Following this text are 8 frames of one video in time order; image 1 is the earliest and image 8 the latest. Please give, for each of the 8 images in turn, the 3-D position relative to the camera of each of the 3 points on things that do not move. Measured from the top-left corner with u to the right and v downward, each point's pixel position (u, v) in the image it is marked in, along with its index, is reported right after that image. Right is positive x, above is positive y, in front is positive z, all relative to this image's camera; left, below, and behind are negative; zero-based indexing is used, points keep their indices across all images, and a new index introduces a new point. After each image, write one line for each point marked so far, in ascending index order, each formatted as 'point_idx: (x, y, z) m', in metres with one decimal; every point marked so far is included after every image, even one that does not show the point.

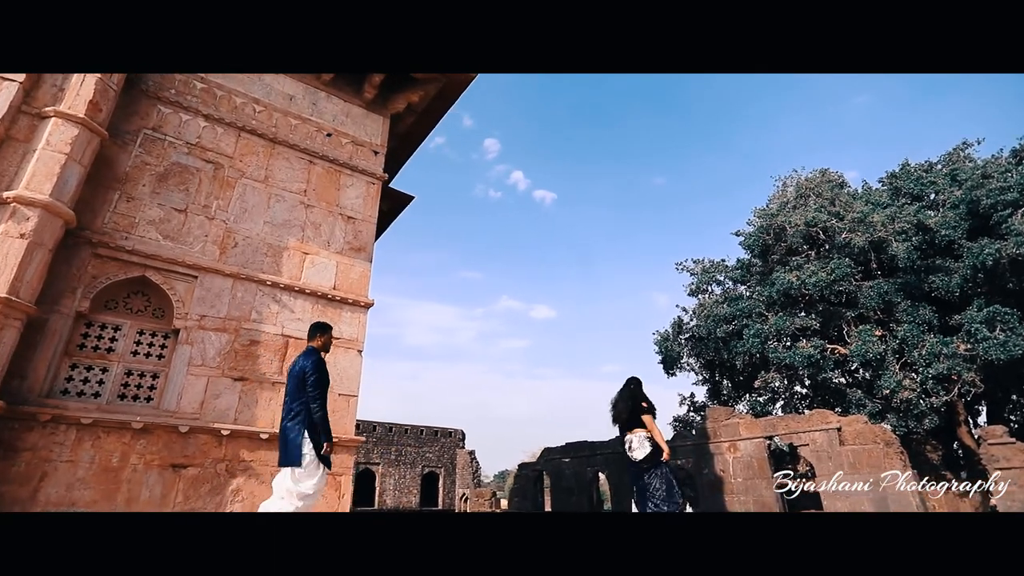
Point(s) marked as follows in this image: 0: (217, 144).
0: (-2.9, +1.4, +4.9) m
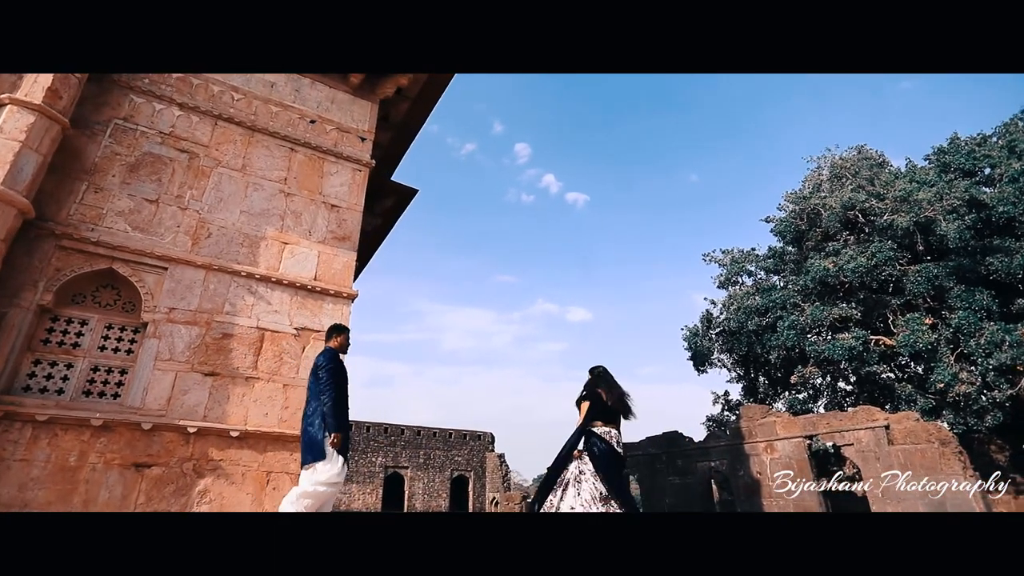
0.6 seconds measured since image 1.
0: (-3.1, +1.5, +4.8) m
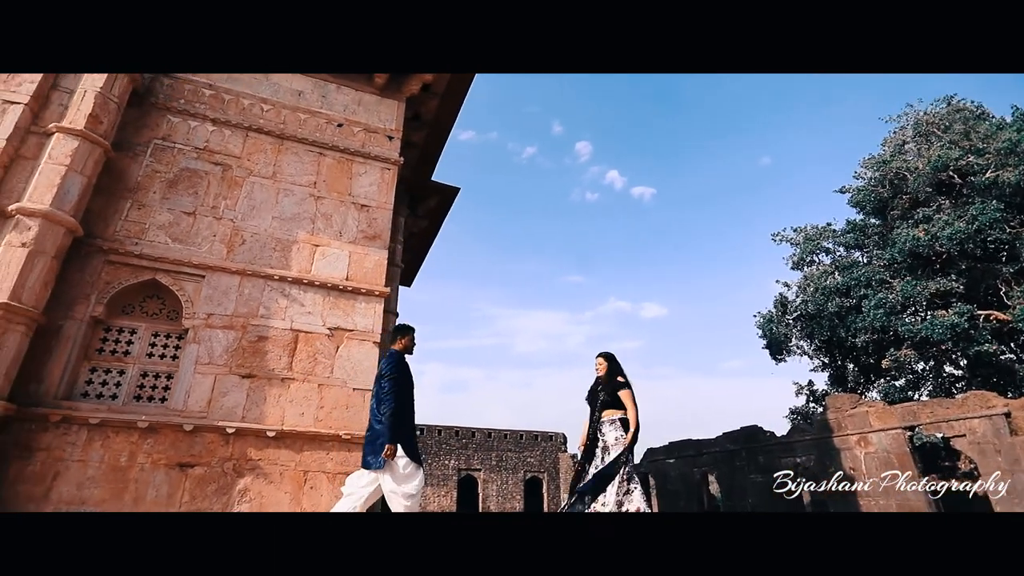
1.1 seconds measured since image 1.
0: (-2.8, +1.4, +4.9) m
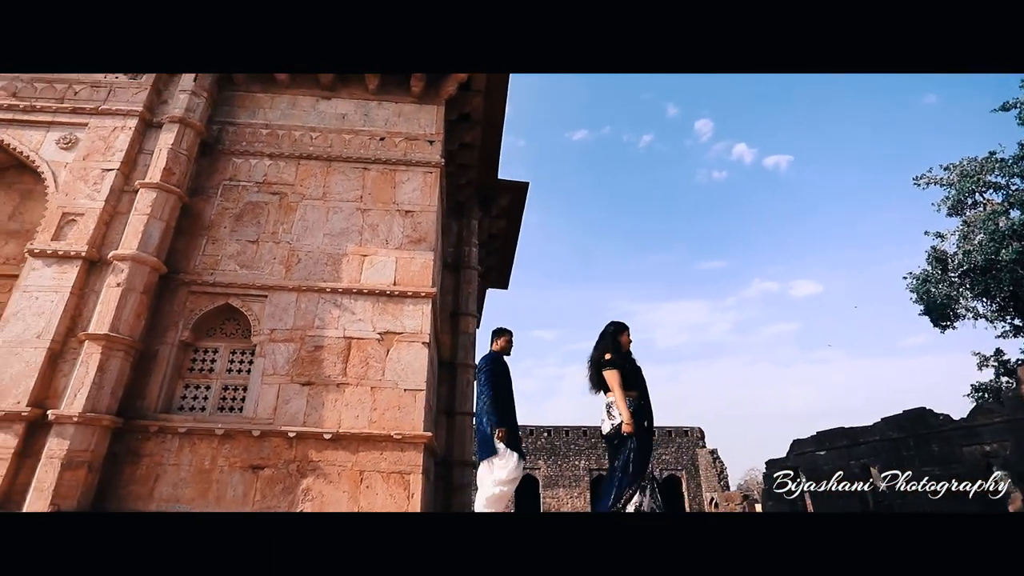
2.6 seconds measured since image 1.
0: (-2.5, +1.2, +5.4) m
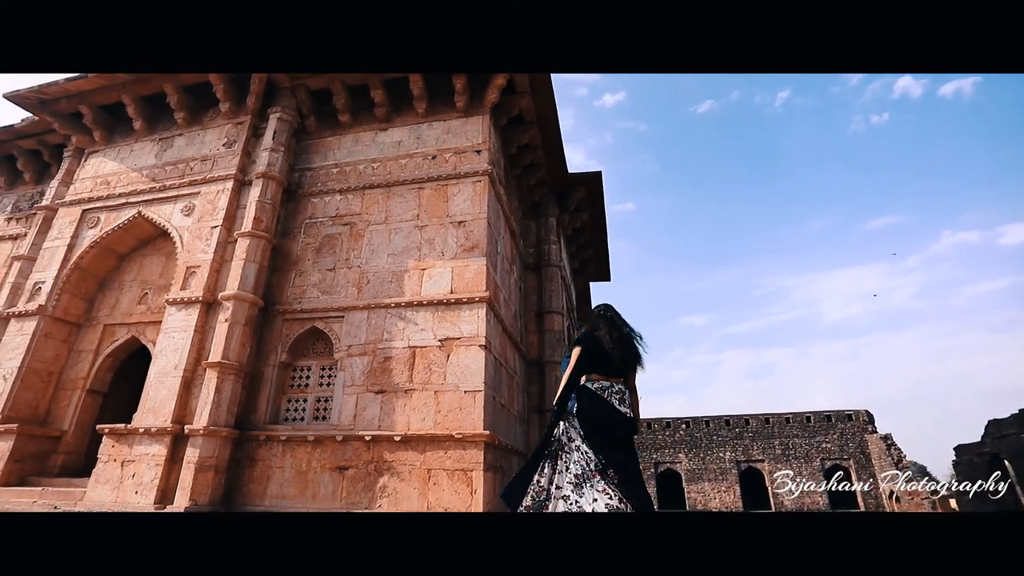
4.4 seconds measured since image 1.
0: (-2.0, +1.0, +6.1) m
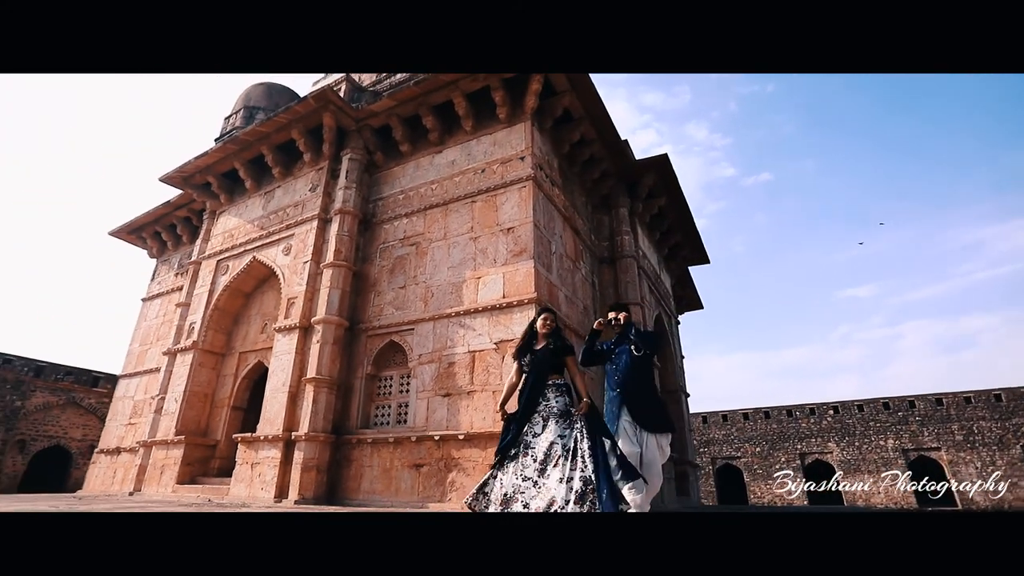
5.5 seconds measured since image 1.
0: (-1.3, +0.8, +6.7) m
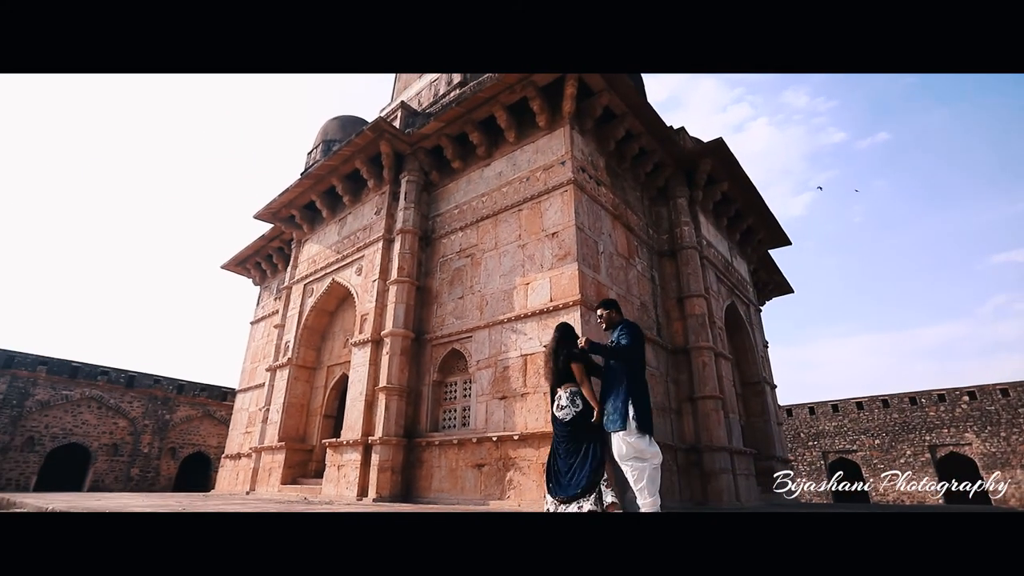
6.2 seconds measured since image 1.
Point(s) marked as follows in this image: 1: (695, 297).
0: (-0.6, +0.7, +7.0) m
1: (+2.8, -0.1, +7.5) m
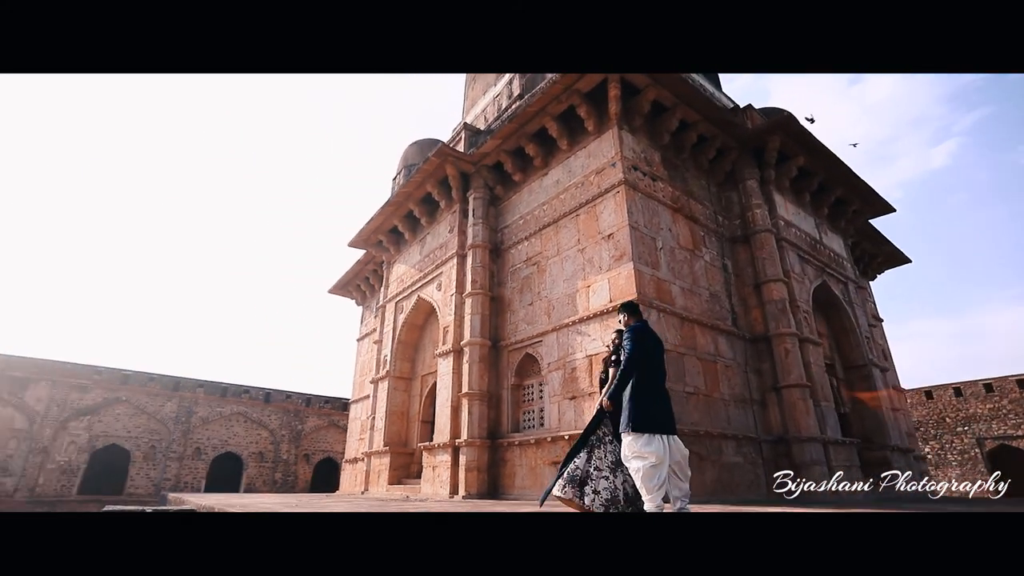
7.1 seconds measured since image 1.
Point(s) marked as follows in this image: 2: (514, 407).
0: (+0.3, +0.6, +7.3) m
1: (+3.8, +0.1, +7.2) m
2: (0.0, -1.6, +6.9) m
